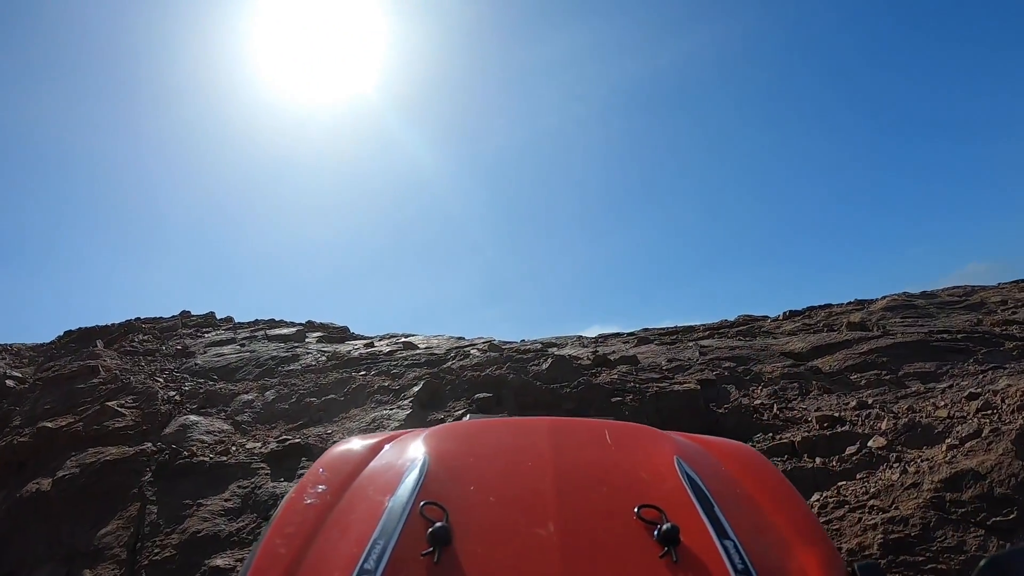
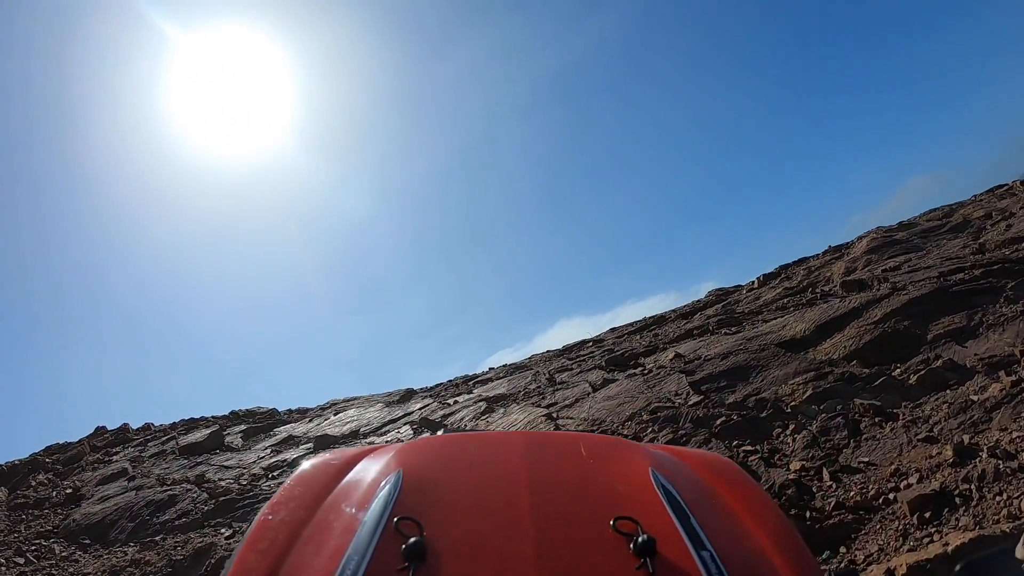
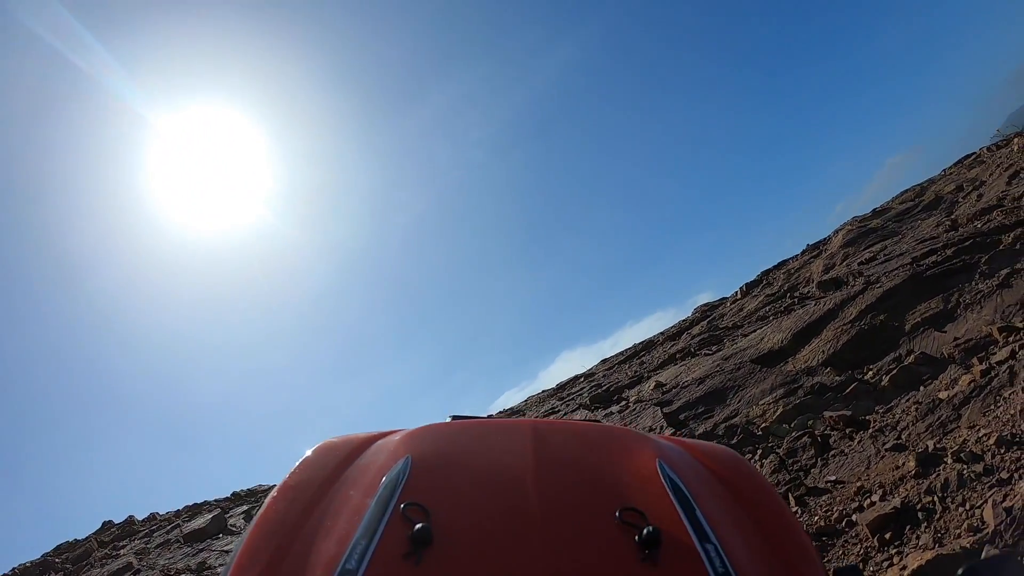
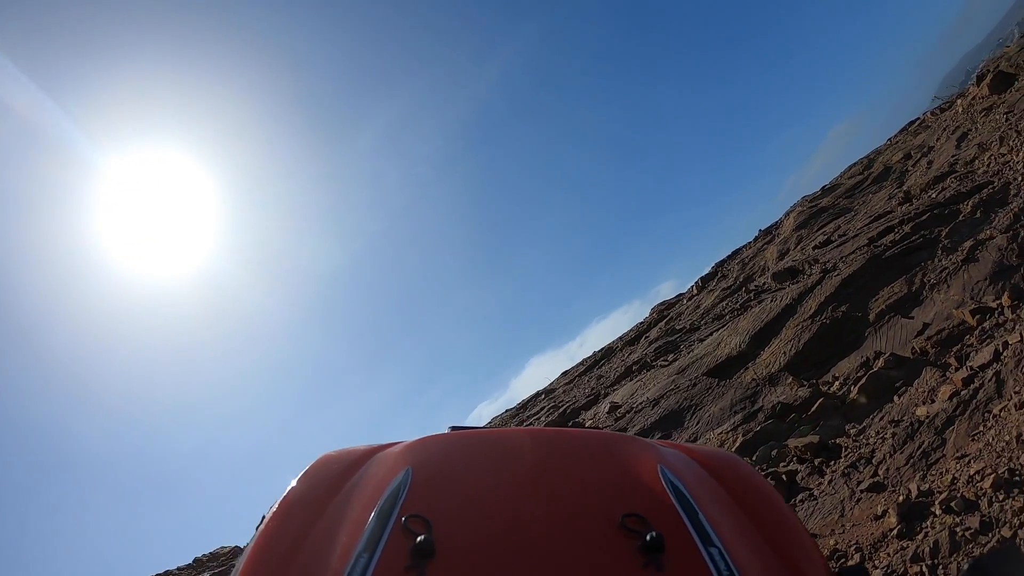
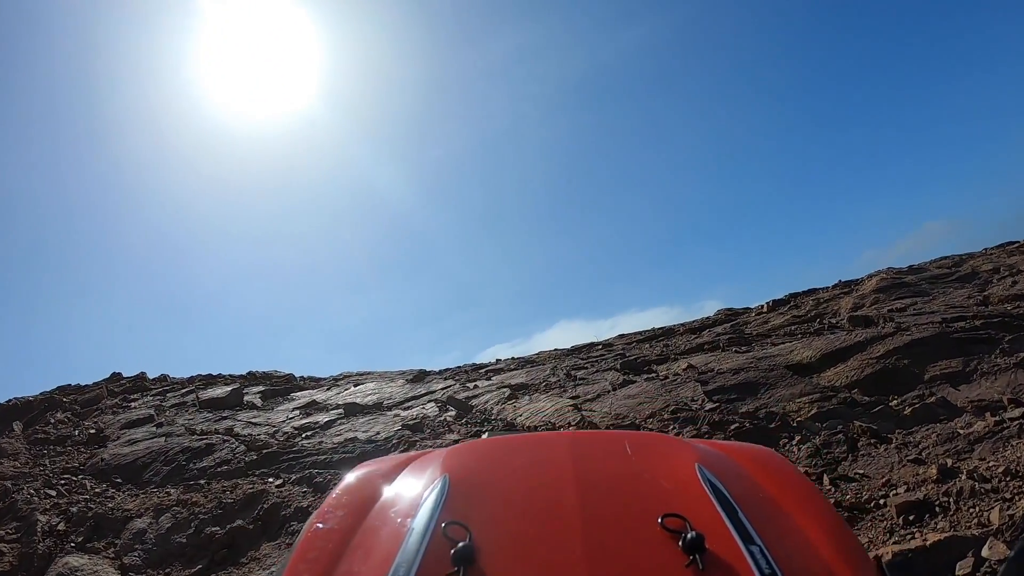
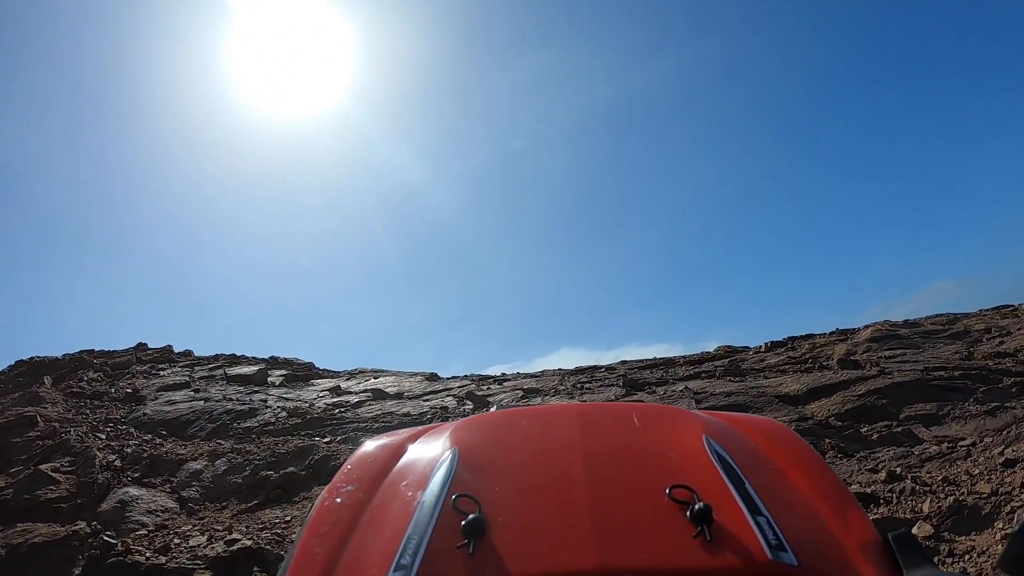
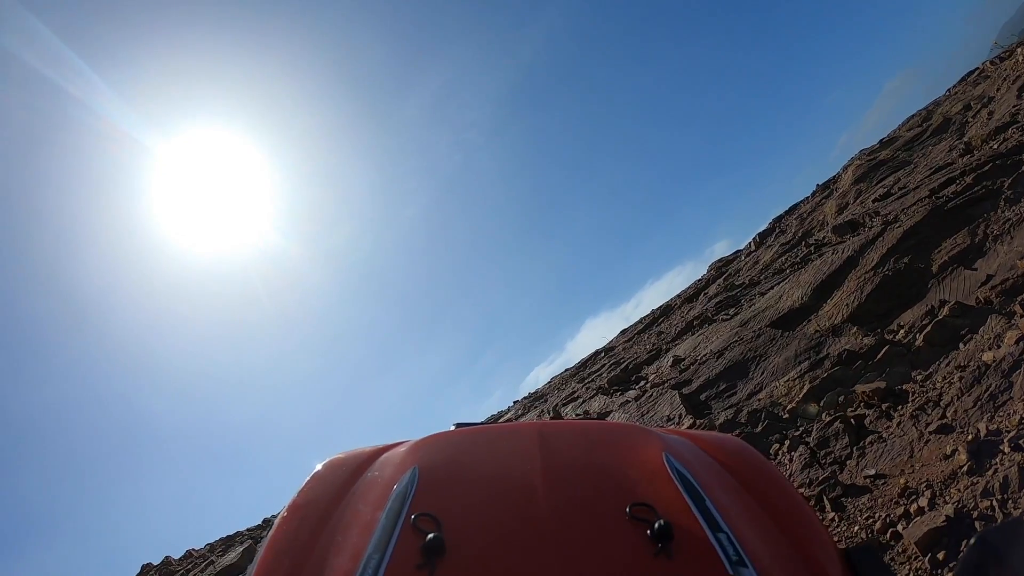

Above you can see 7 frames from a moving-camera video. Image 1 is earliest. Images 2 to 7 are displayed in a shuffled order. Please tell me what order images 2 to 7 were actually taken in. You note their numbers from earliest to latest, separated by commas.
6, 5, 2, 3, 7, 4
